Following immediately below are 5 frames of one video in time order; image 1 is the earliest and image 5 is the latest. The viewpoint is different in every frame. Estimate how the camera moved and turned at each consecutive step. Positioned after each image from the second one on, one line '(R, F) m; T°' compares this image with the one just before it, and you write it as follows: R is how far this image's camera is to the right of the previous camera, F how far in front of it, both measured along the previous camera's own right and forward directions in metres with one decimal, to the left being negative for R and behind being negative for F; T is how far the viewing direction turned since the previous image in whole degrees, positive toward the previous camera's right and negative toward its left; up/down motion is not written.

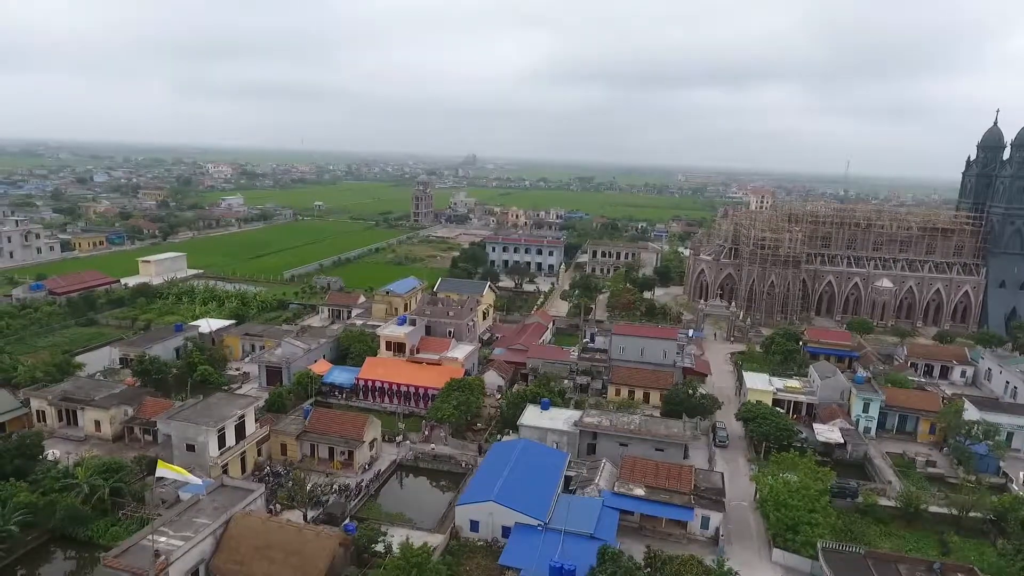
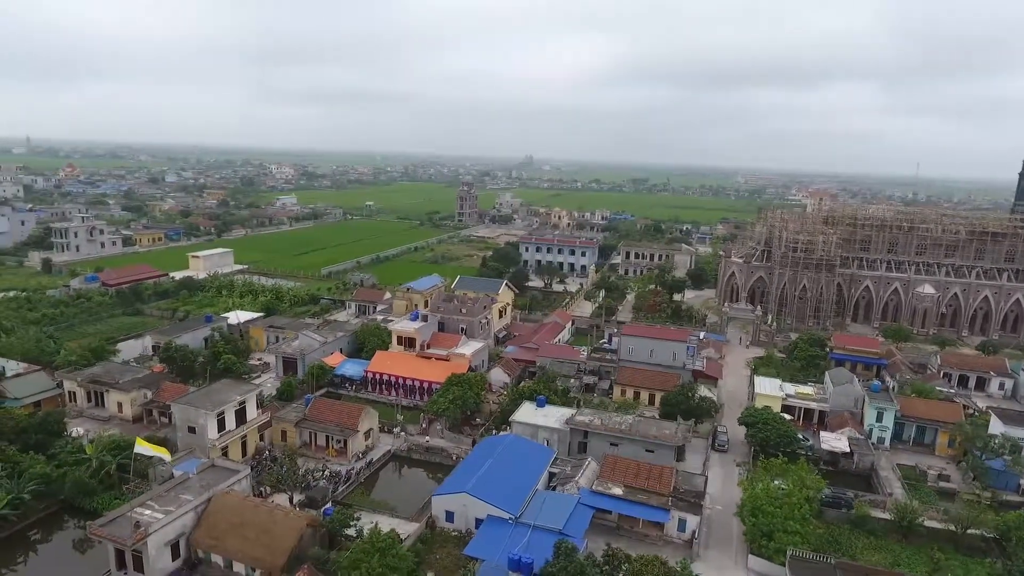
(+2.2, -0.1) m; -5°
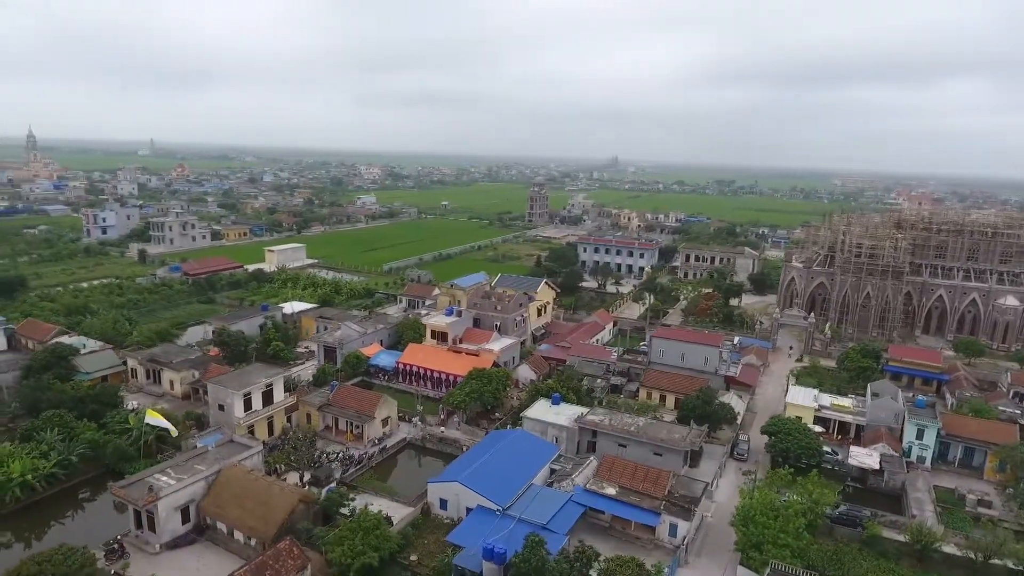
(+2.5, -0.1) m; -8°
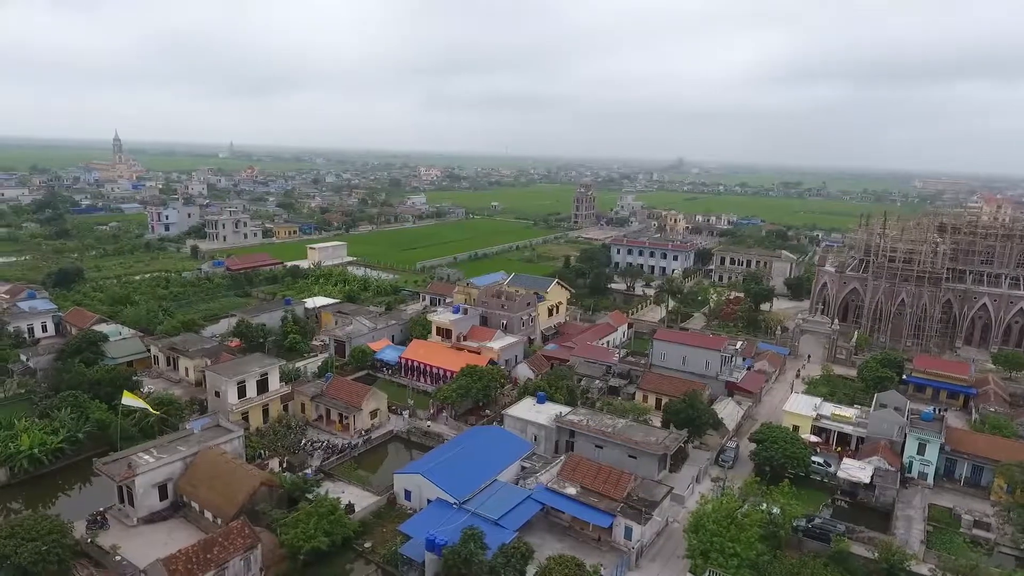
(+2.8, 0.0) m; -6°
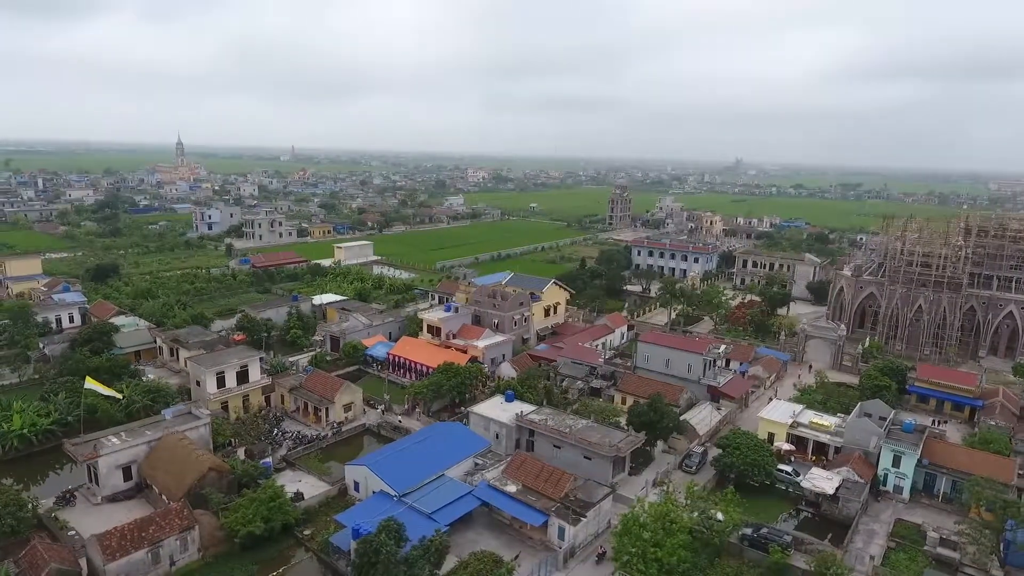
(+3.1, +0.1) m; -5°
